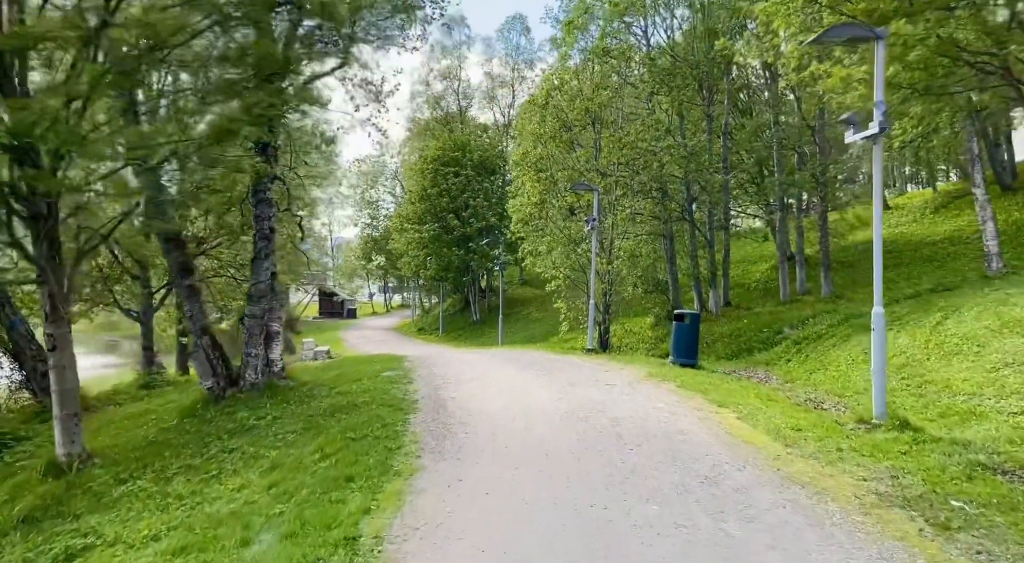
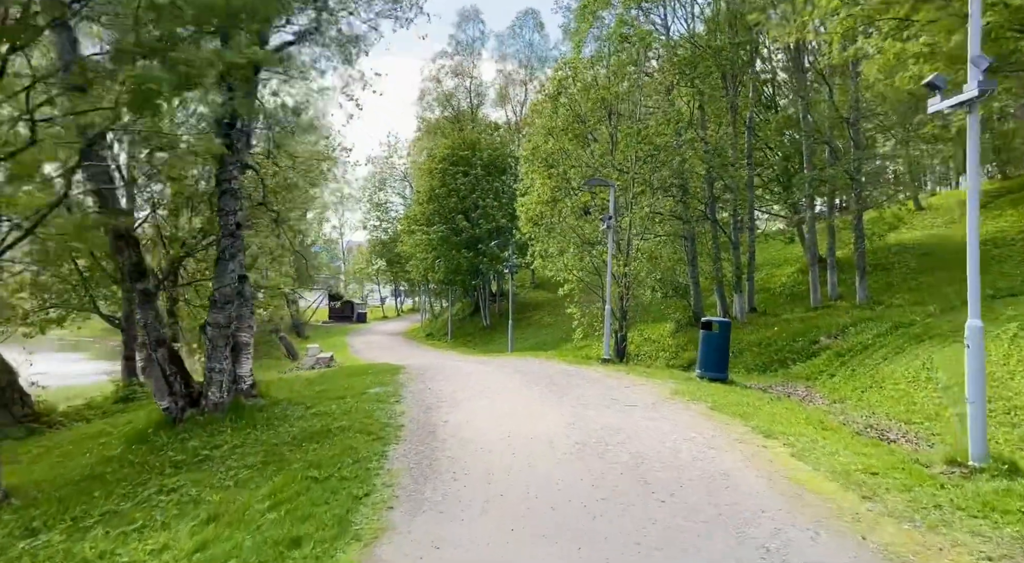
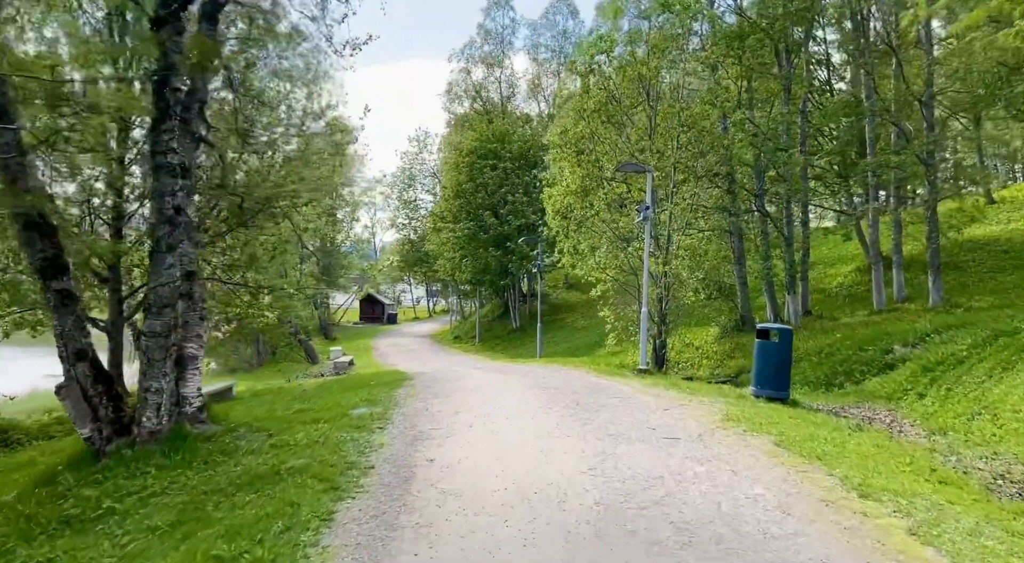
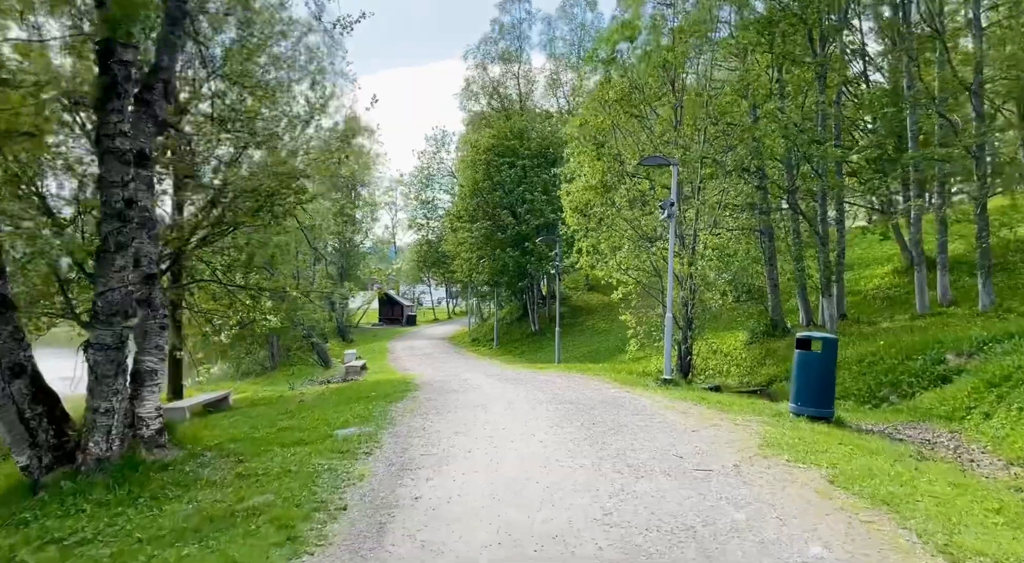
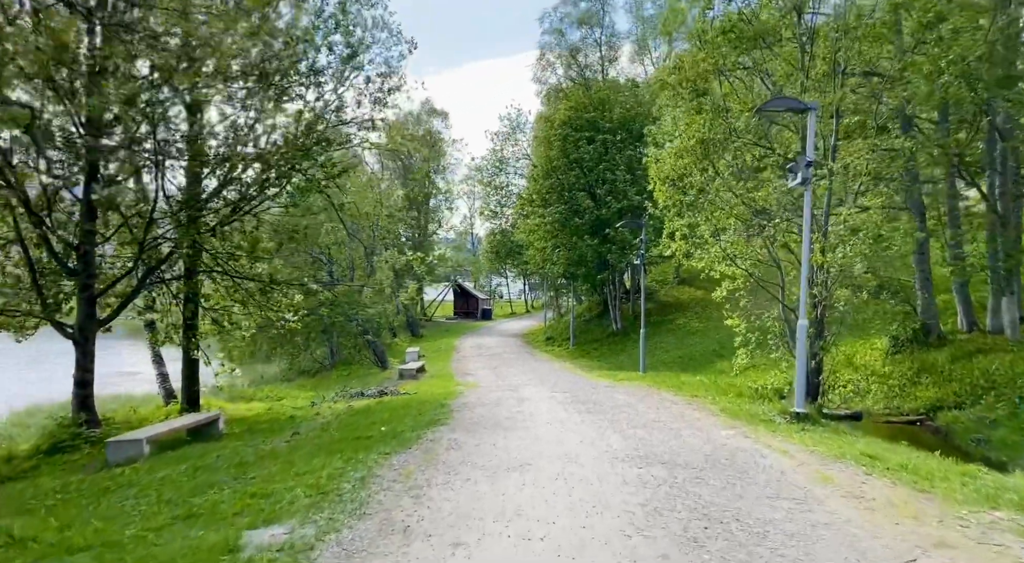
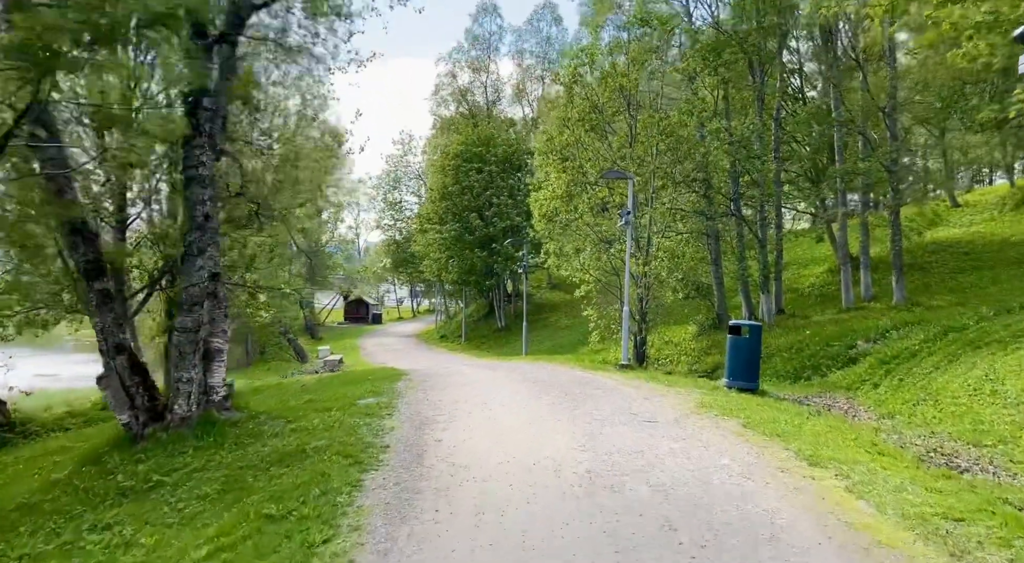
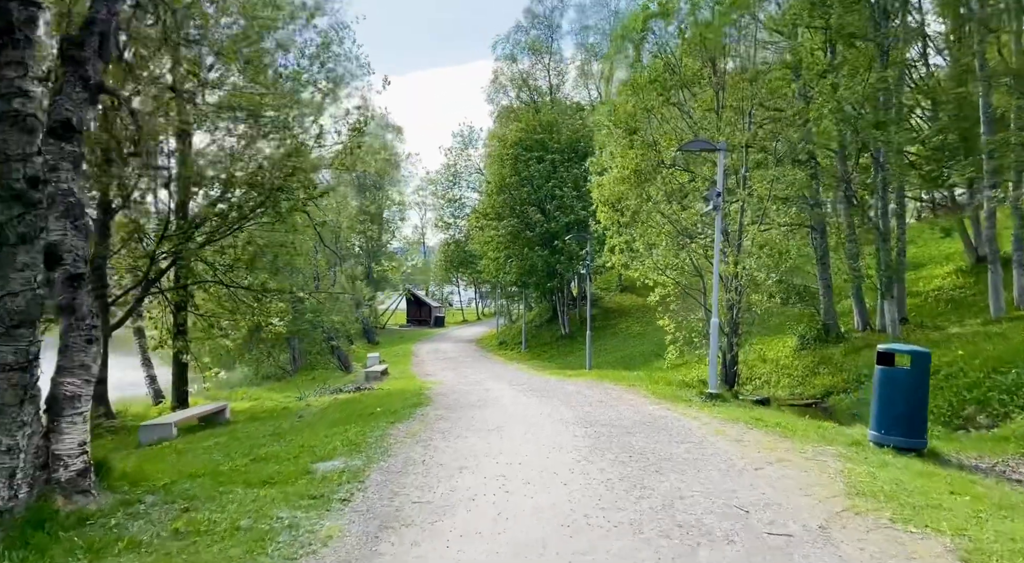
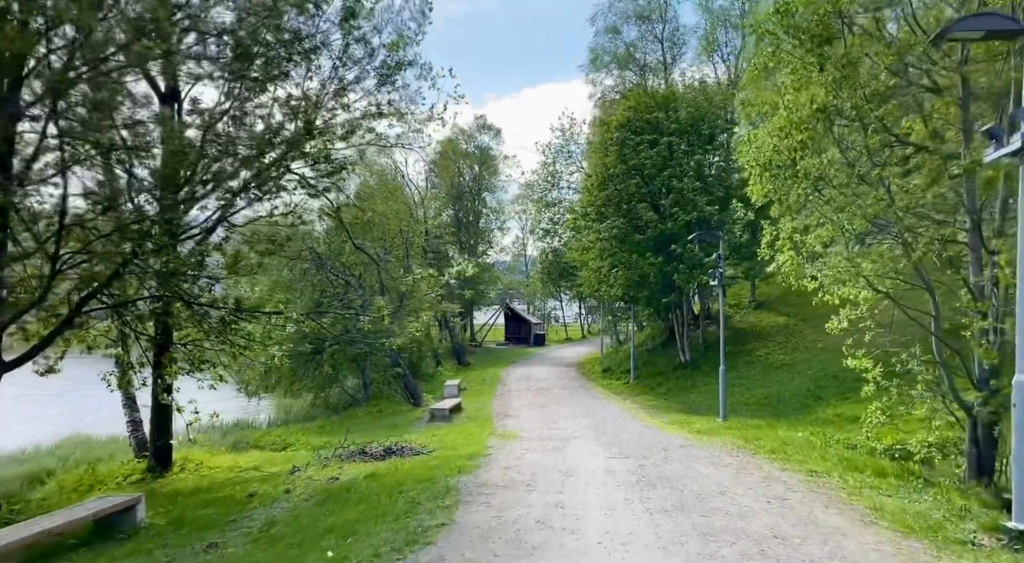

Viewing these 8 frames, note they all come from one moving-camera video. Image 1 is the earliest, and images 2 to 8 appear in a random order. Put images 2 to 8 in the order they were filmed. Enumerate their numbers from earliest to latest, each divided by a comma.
2, 6, 3, 4, 7, 5, 8
